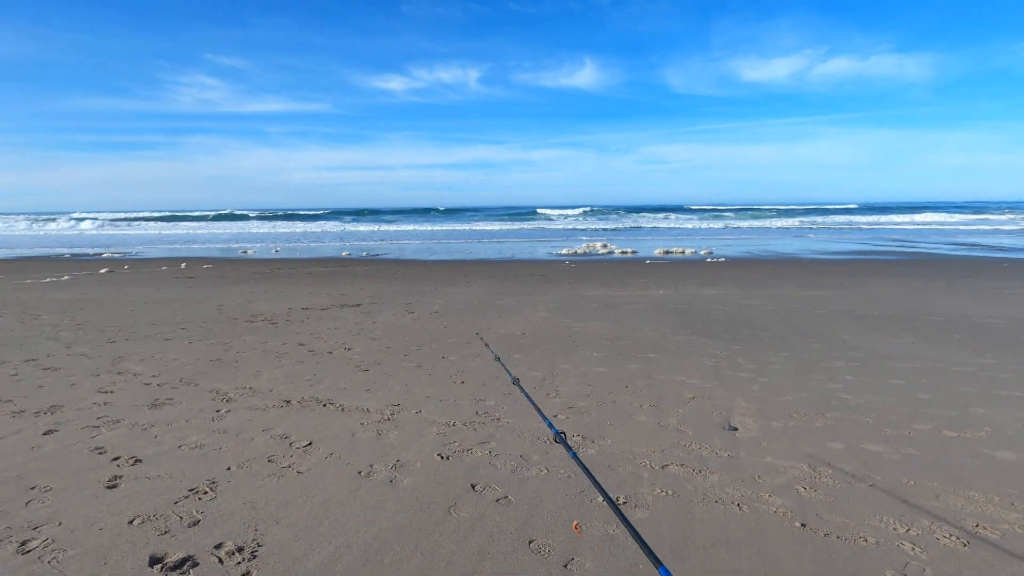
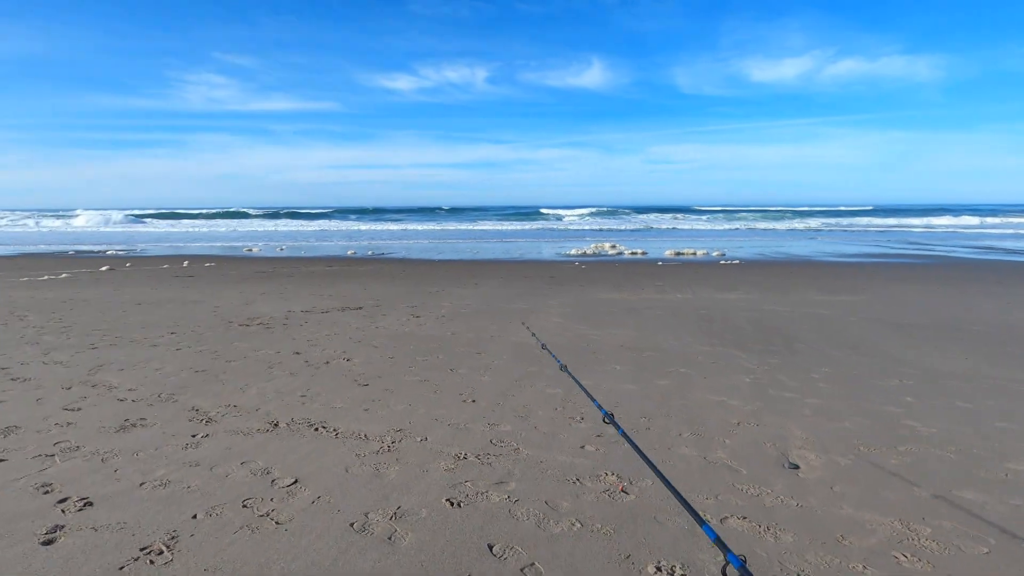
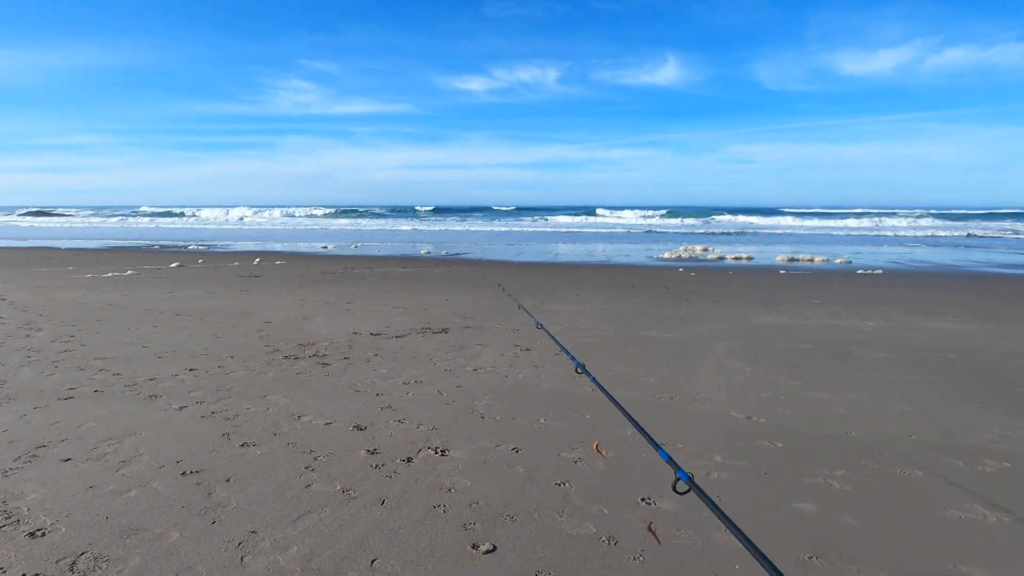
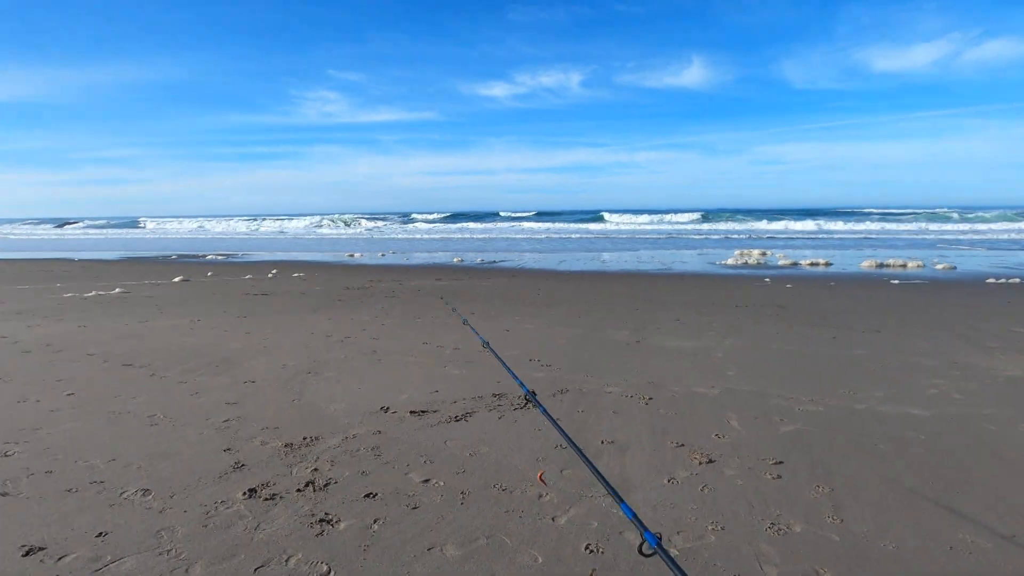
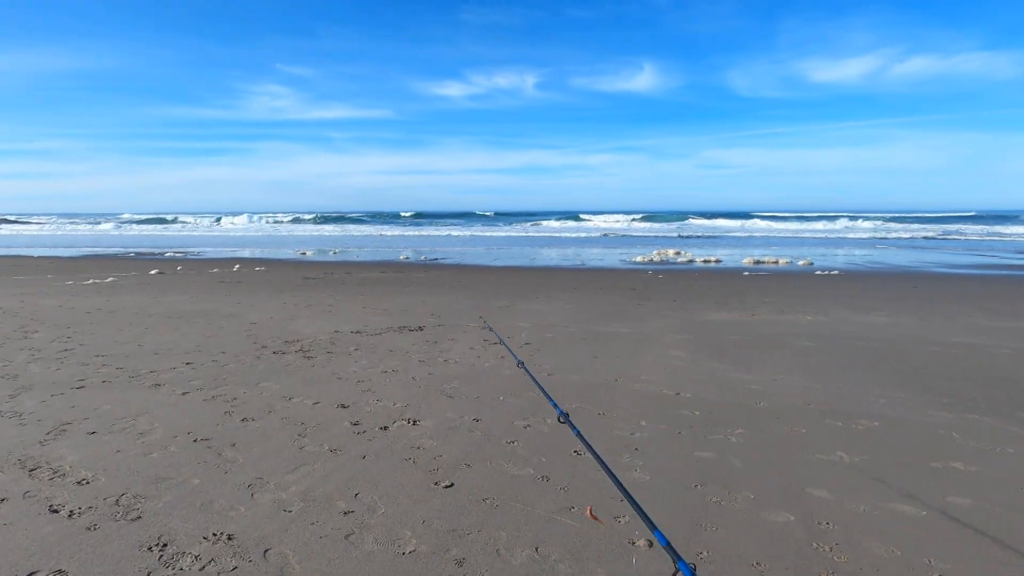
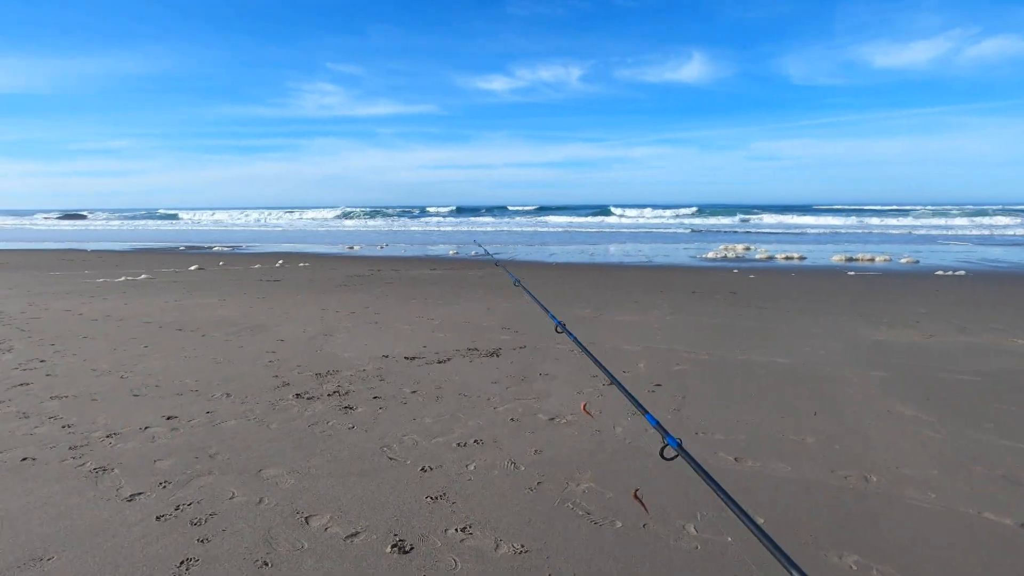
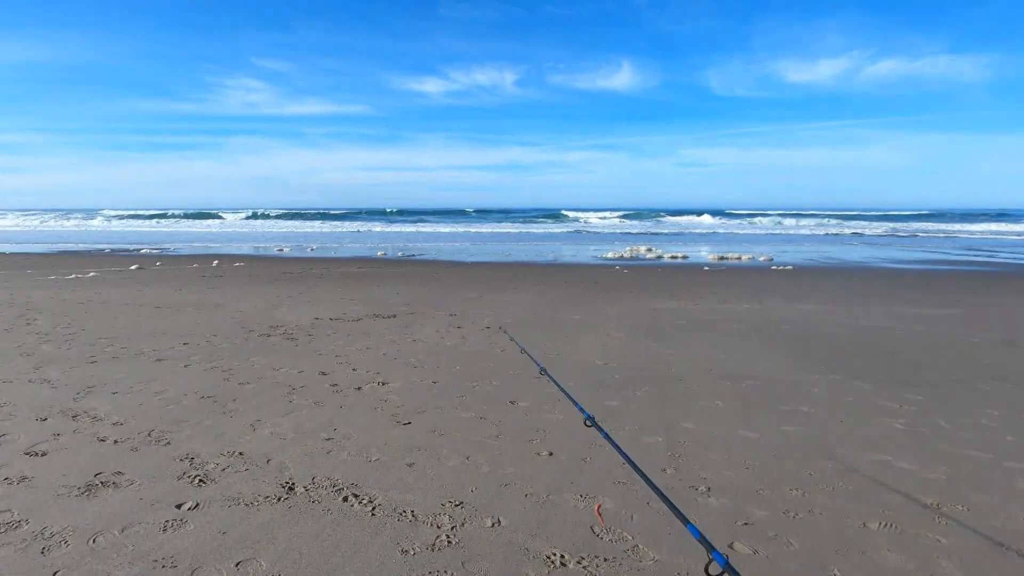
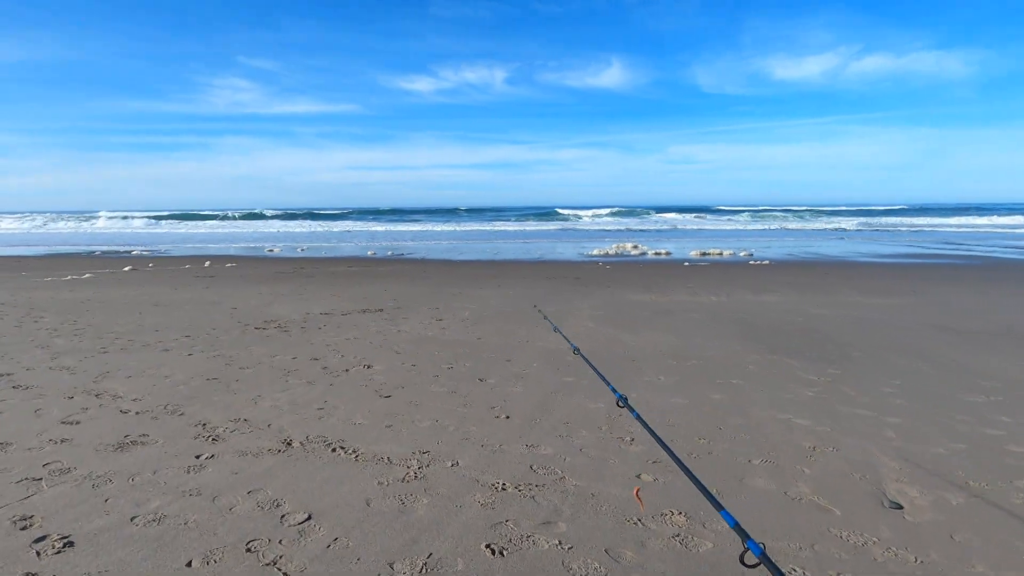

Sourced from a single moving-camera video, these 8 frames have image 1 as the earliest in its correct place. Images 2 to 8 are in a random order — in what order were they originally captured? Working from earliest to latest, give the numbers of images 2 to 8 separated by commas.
2, 8, 7, 5, 3, 6, 4
